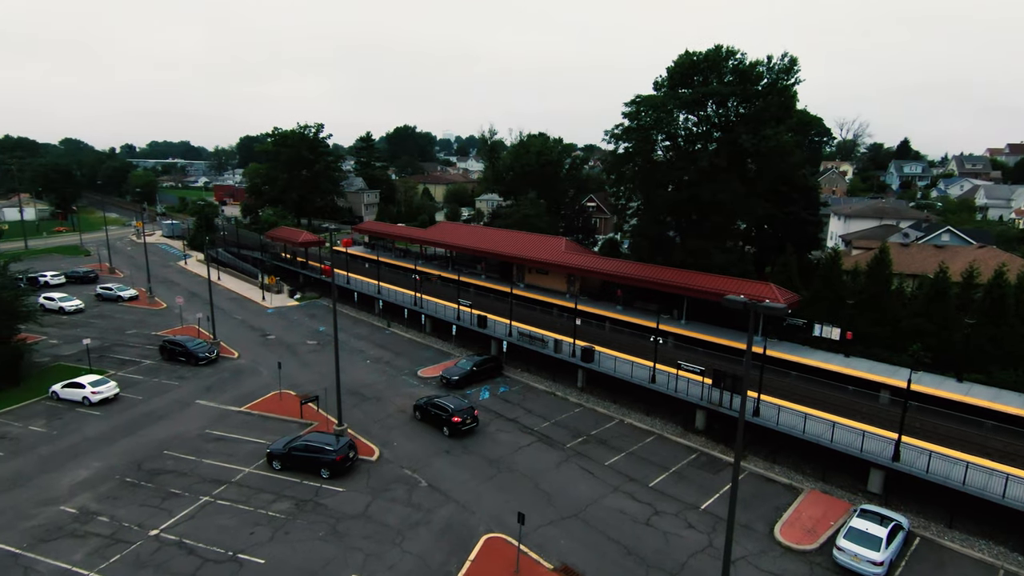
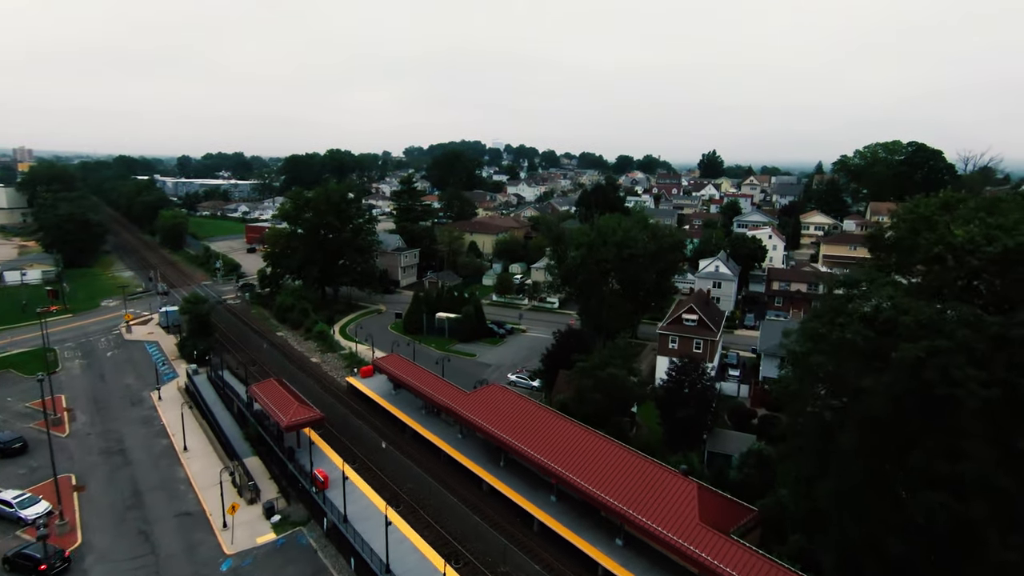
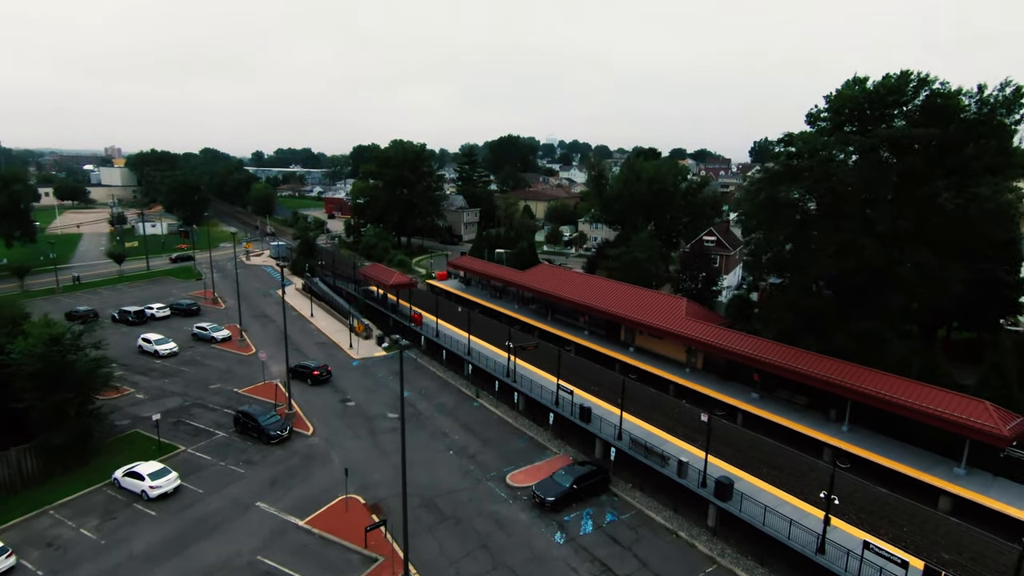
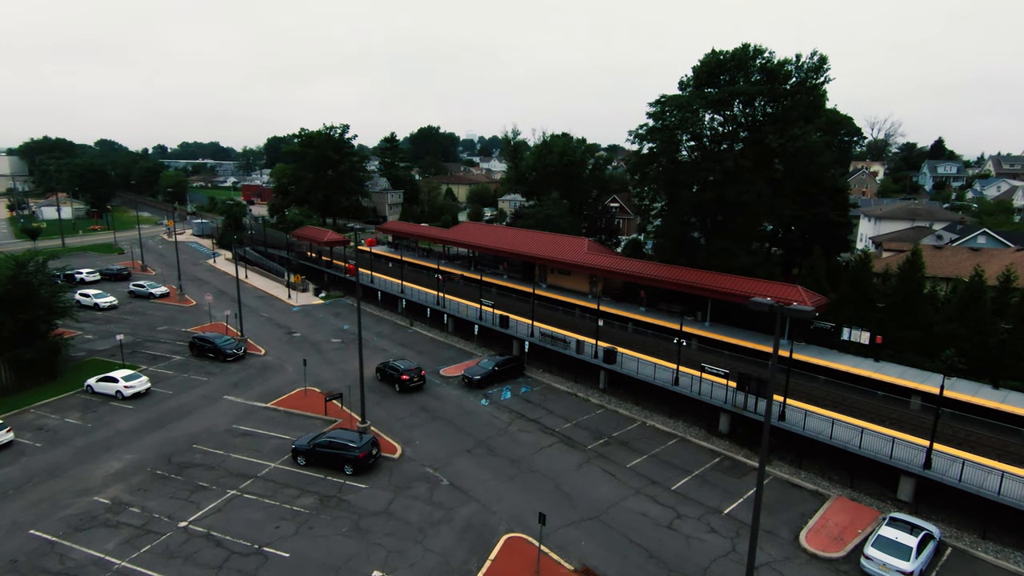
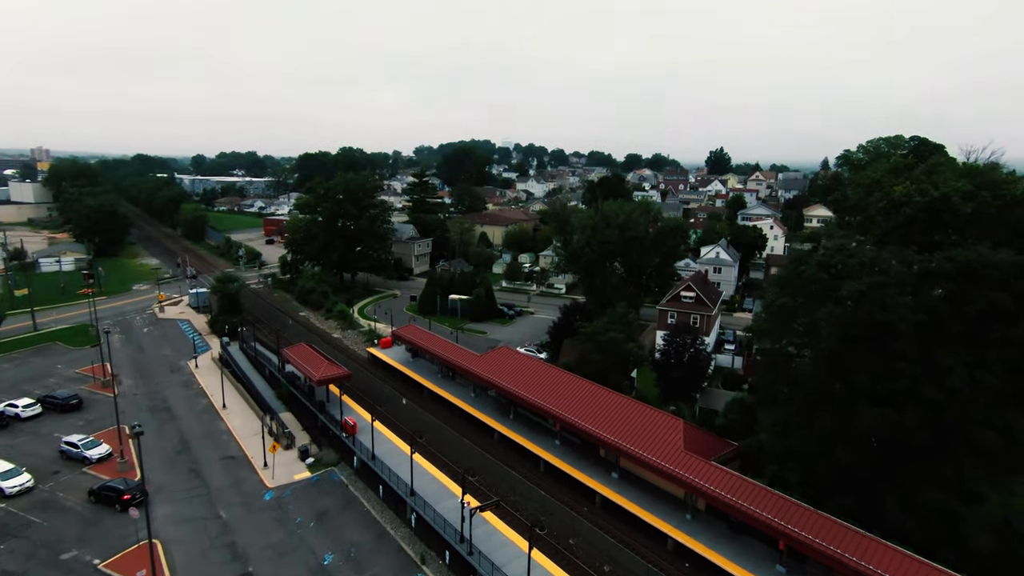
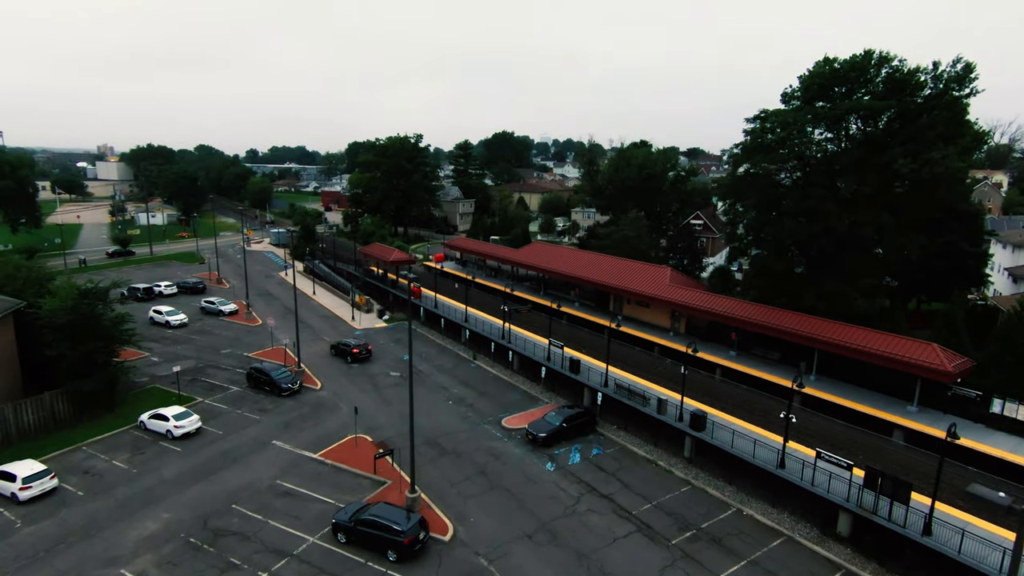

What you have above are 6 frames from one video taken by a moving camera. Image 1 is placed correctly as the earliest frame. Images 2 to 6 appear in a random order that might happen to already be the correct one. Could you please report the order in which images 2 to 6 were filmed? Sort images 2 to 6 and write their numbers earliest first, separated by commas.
4, 6, 3, 5, 2
